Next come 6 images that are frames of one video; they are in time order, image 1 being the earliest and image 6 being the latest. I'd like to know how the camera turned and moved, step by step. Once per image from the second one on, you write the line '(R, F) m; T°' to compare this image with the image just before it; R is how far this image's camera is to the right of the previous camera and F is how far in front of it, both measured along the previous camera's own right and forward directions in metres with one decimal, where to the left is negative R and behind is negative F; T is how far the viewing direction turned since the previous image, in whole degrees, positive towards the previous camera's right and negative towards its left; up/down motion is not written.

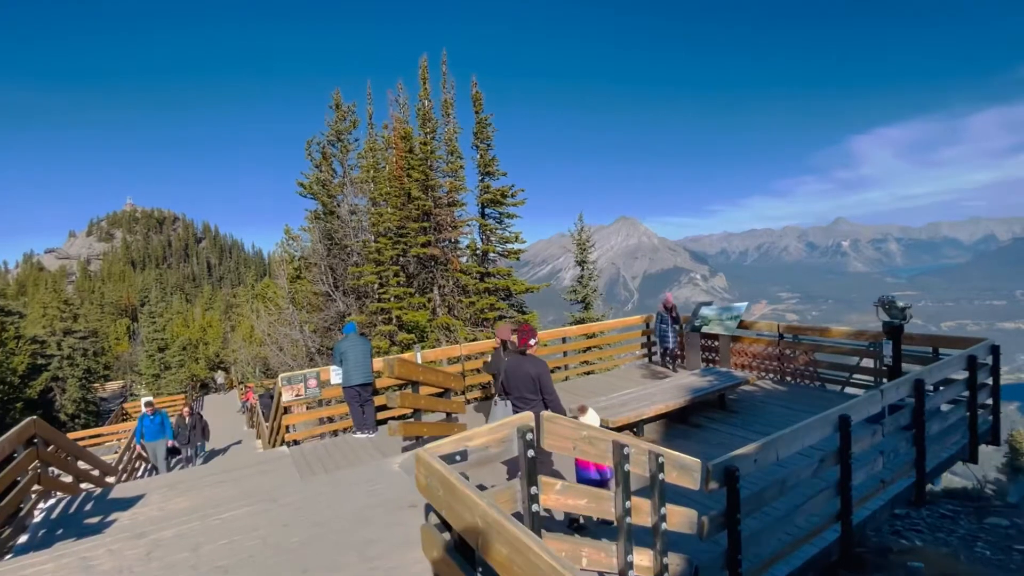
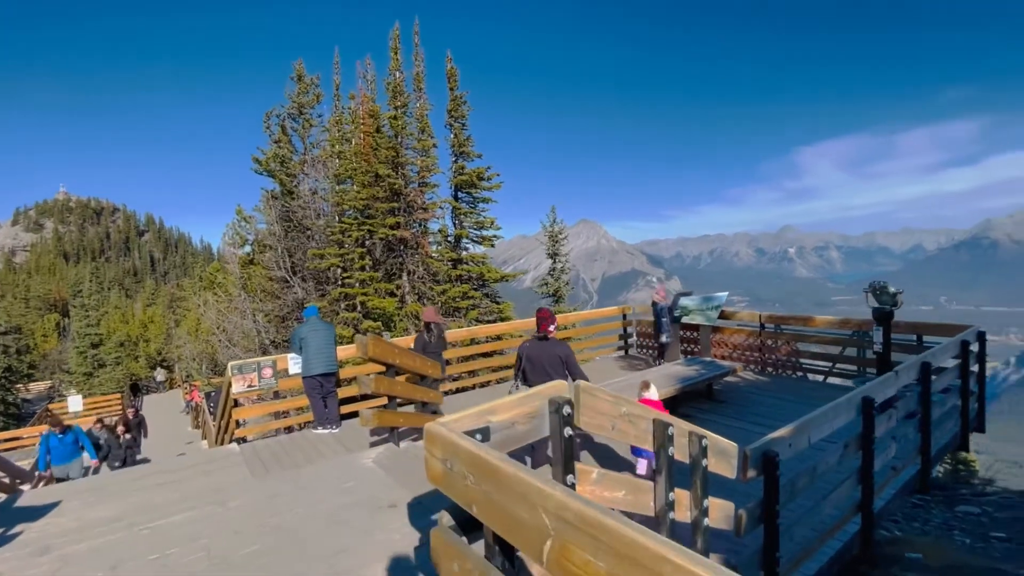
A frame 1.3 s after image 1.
(-0.3, +0.6) m; +5°
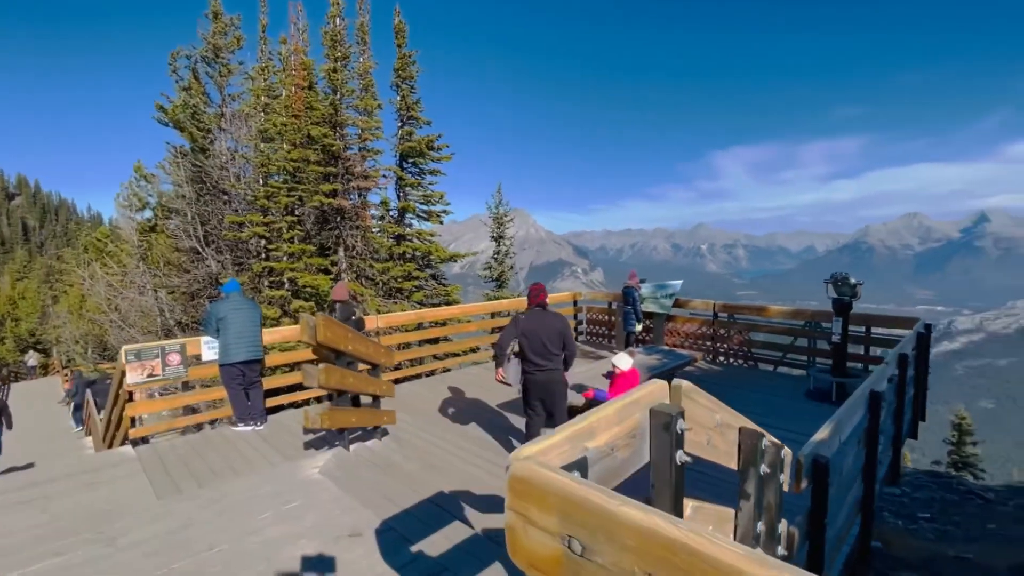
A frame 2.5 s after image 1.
(-0.4, +0.7) m; +9°
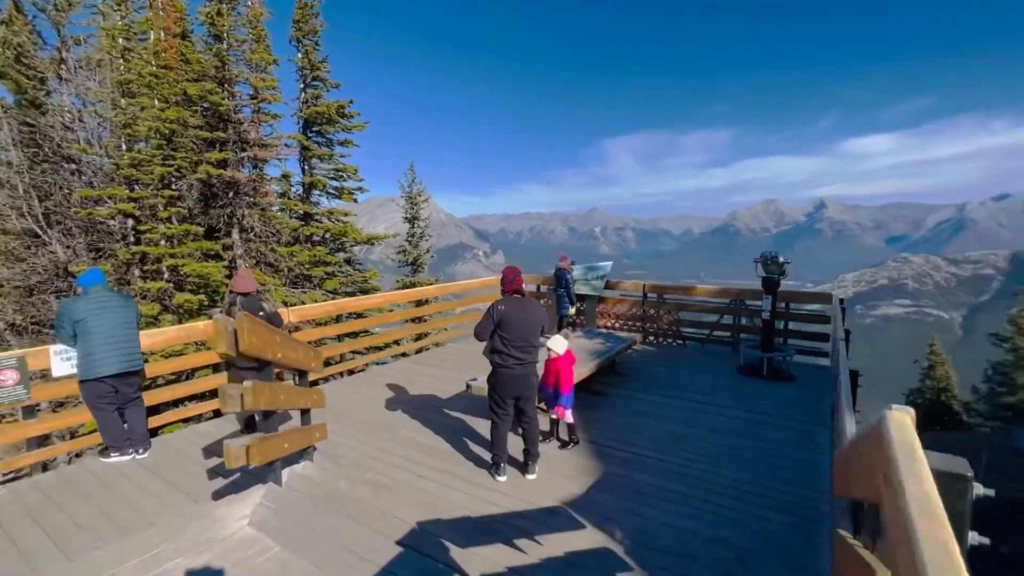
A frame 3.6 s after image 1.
(-0.5, +0.6) m; +12°
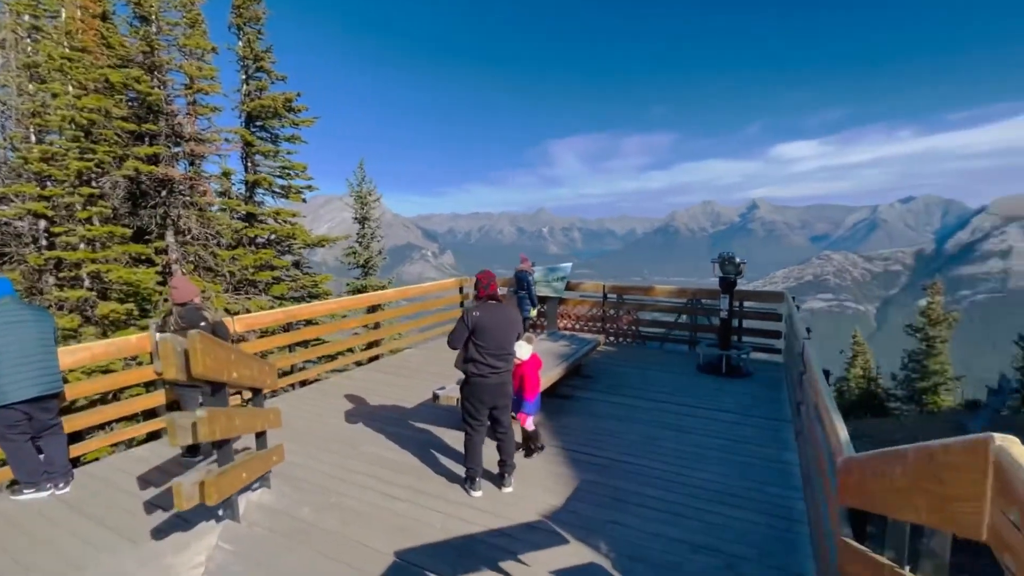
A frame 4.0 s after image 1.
(-0.2, +0.2) m; +6°
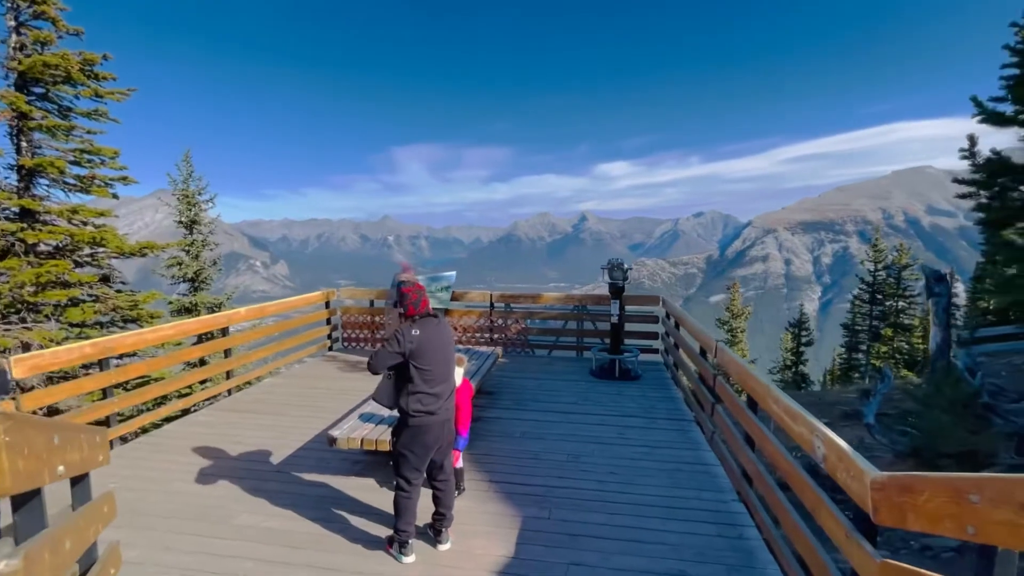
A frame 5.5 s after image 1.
(-0.6, +0.7) m; +18°
